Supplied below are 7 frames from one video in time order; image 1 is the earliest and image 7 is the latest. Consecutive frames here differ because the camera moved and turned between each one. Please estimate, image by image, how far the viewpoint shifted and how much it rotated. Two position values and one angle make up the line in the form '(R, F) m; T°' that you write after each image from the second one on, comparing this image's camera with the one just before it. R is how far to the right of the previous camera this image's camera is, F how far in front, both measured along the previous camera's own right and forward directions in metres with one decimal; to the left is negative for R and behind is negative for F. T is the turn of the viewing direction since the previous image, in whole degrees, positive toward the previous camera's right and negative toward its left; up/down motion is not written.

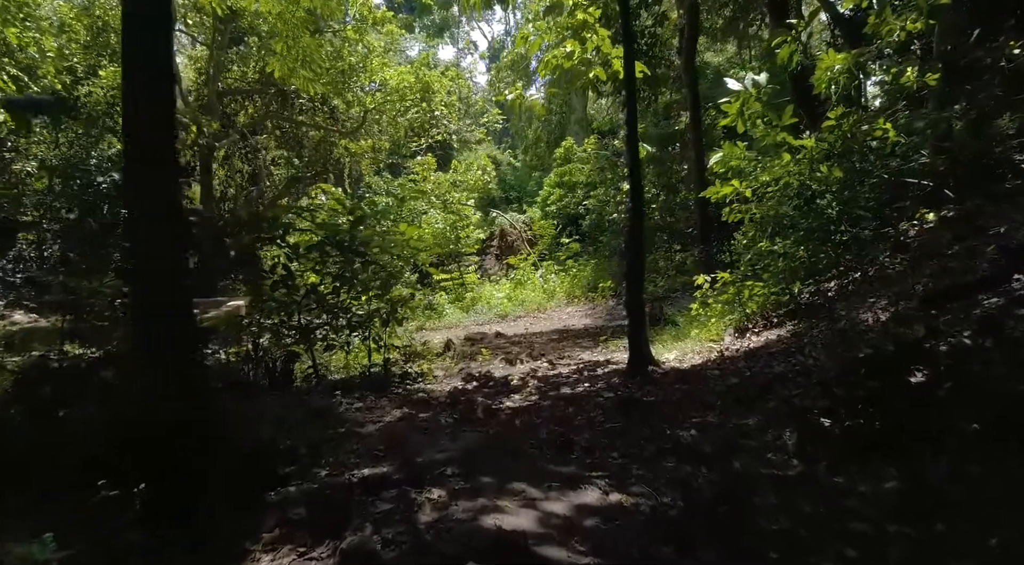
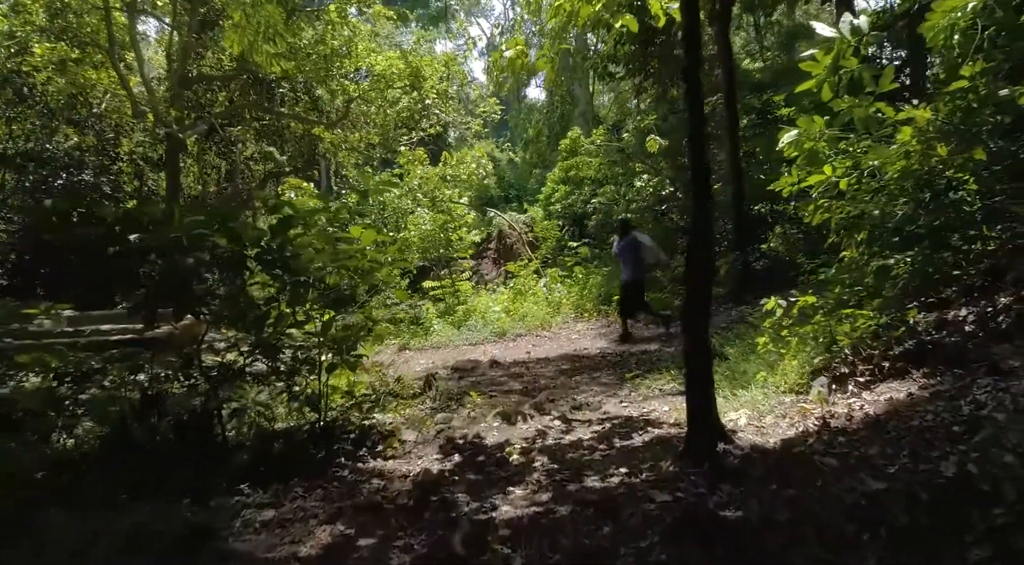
(0.0, +2.1) m; 0°
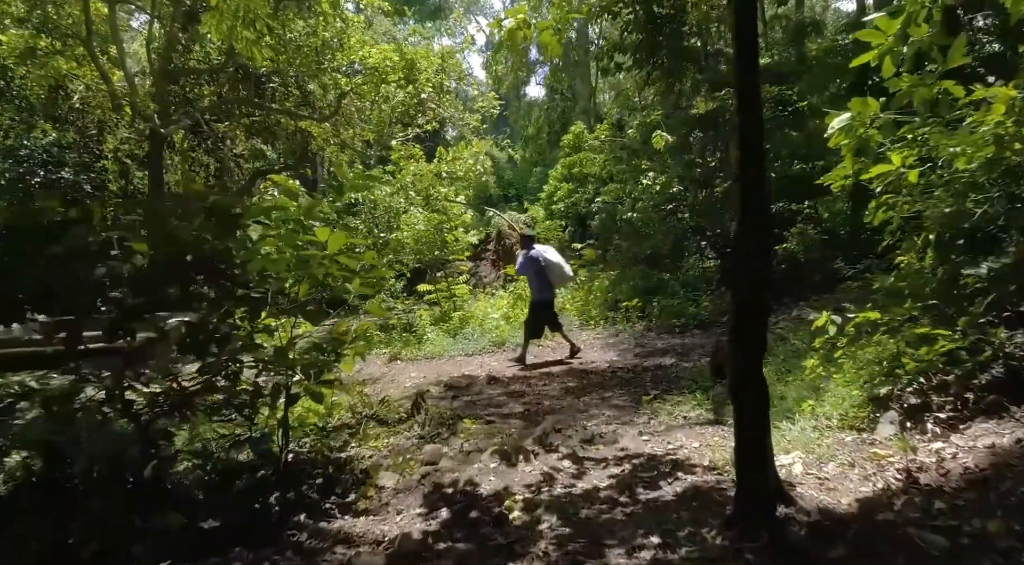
(0.0, +0.9) m; 0°
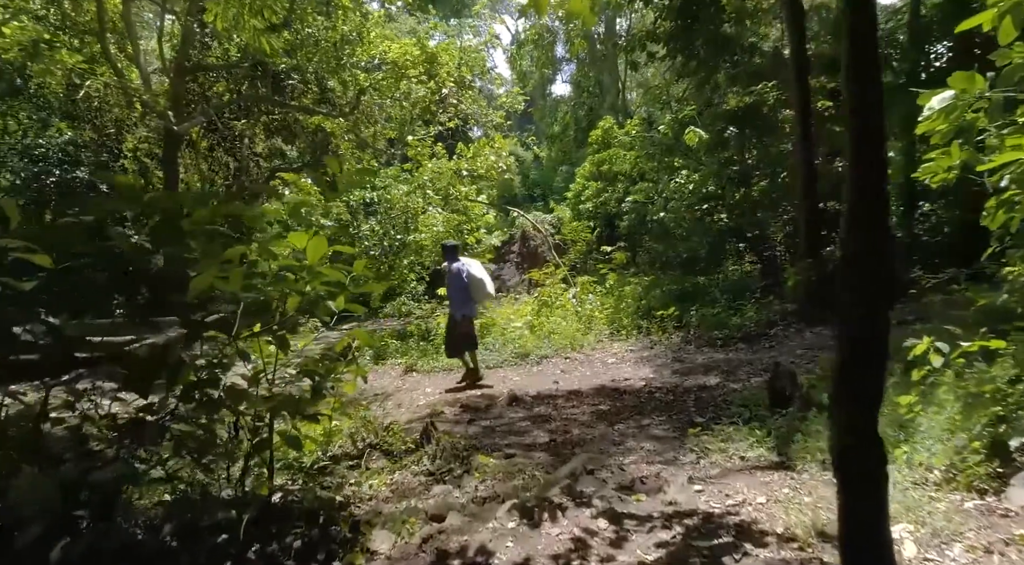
(0.0, +0.8) m; -2°
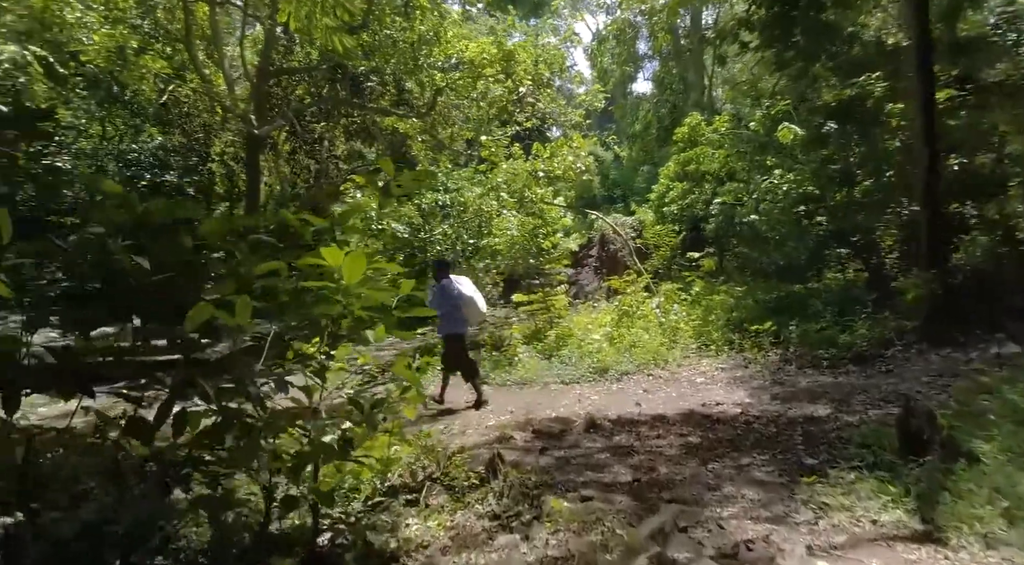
(0.0, +0.7) m; -6°
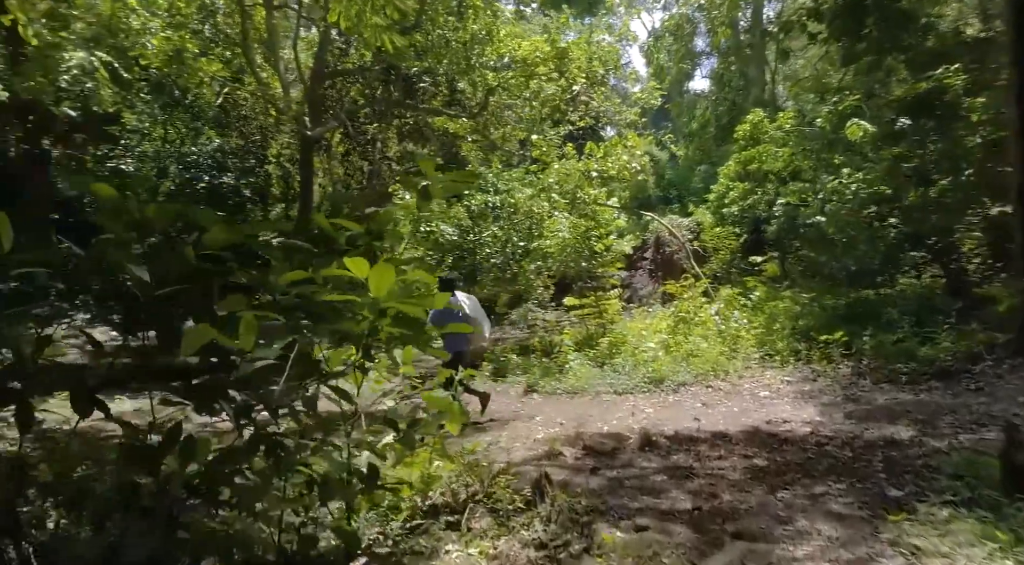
(0.0, +0.4) m; -4°
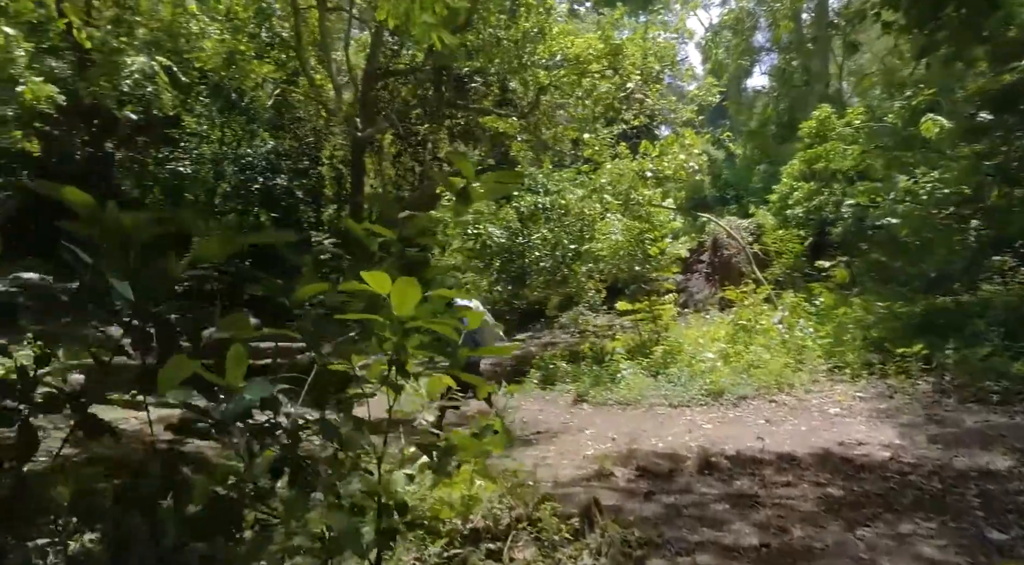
(0.0, +0.4) m; -4°
